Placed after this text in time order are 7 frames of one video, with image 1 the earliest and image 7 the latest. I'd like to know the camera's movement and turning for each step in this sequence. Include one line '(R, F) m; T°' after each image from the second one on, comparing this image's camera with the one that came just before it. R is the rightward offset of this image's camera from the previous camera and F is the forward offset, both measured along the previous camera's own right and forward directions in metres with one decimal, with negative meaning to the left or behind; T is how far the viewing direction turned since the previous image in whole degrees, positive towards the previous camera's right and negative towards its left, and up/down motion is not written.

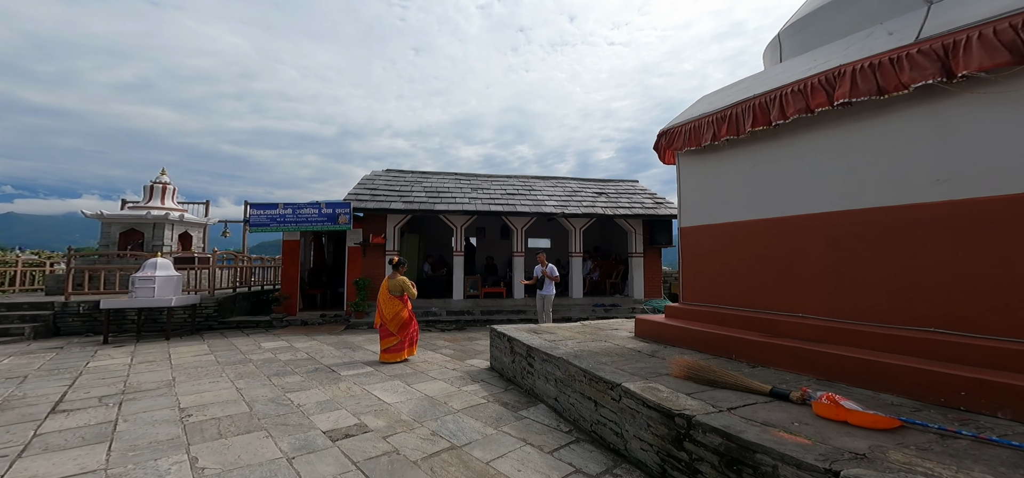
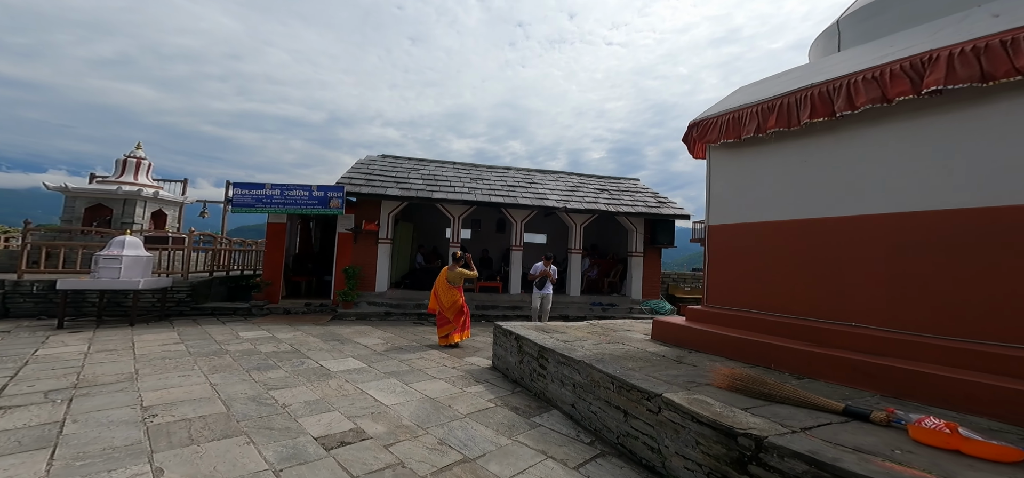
(-0.3, +0.4) m; +2°
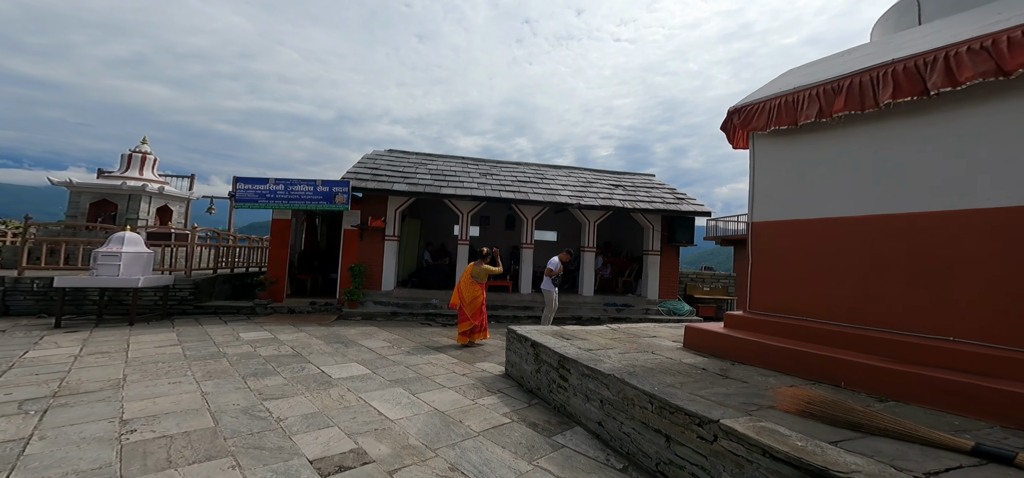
(-0.1, +0.4) m; -1°
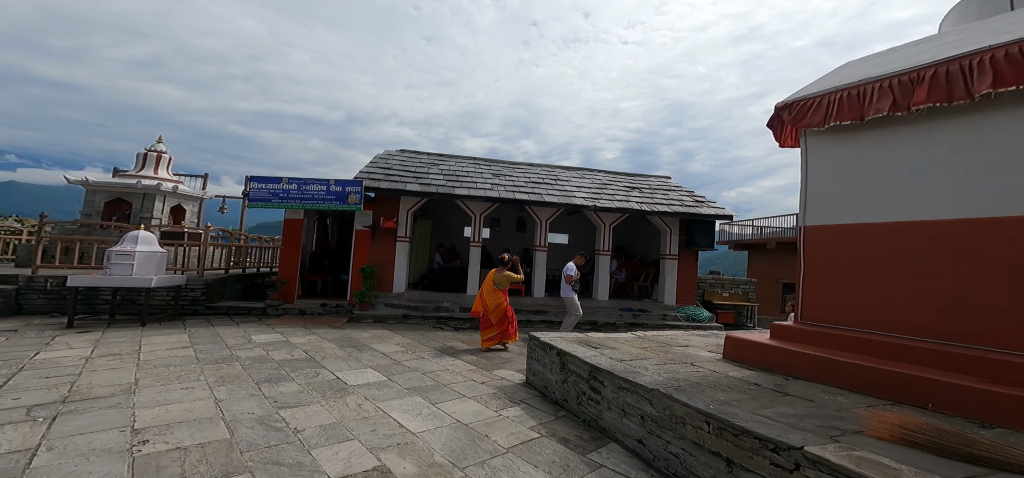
(-0.2, +0.2) m; -1°
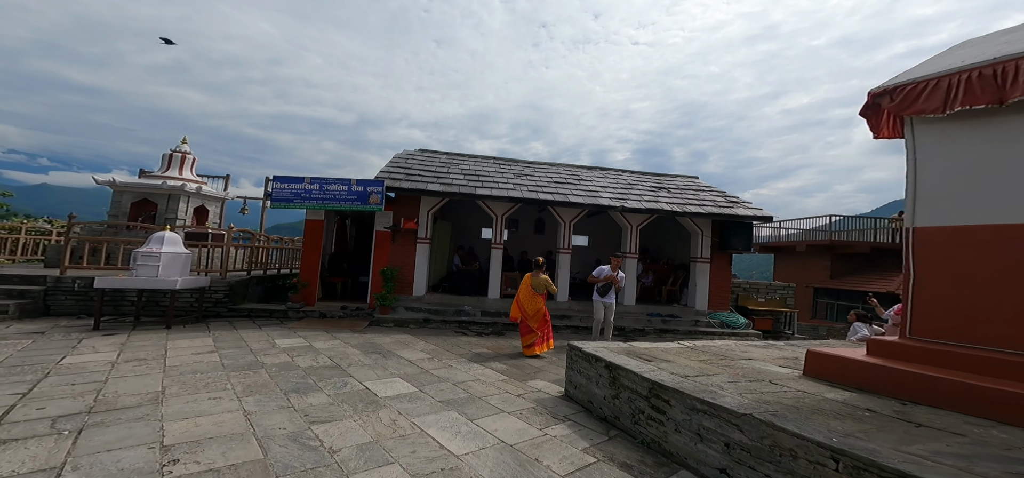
(-0.3, +0.3) m; -2°
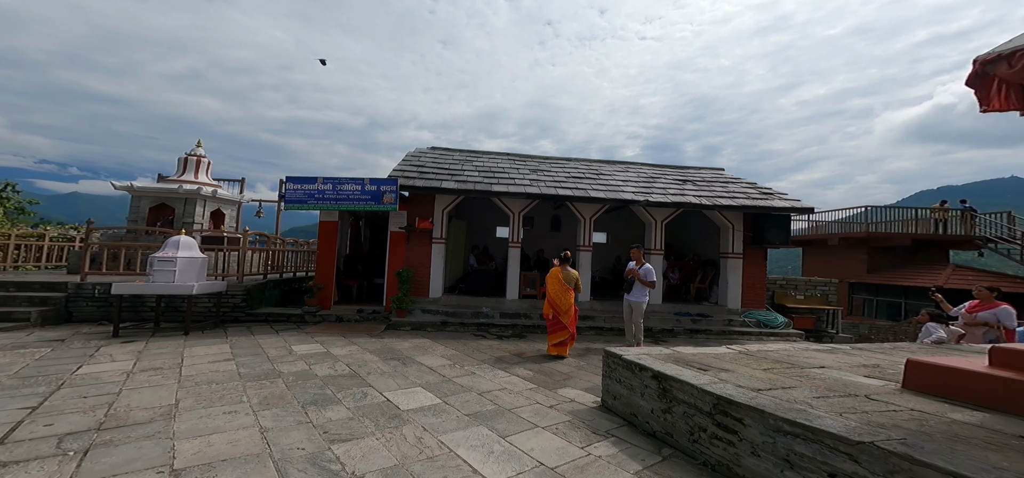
(-0.2, +0.4) m; -2°
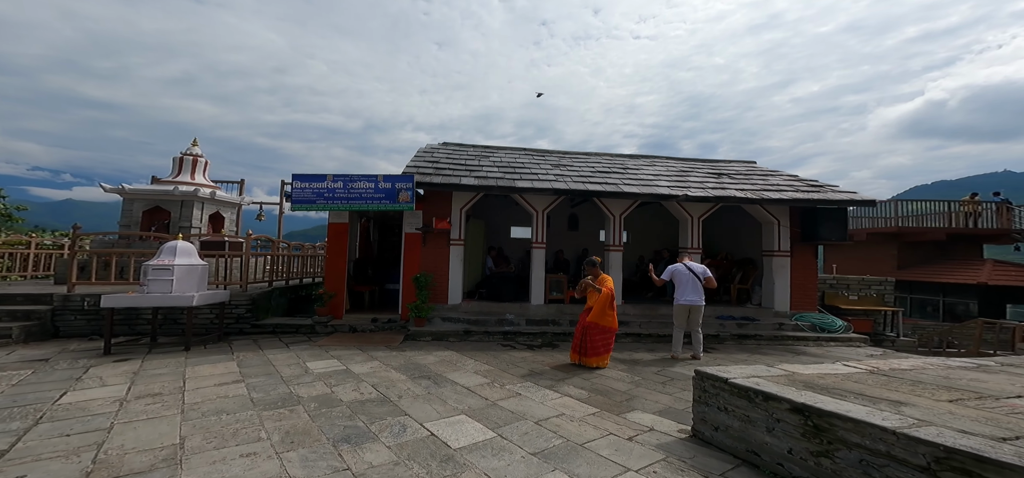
(-0.6, +0.7) m; 0°
